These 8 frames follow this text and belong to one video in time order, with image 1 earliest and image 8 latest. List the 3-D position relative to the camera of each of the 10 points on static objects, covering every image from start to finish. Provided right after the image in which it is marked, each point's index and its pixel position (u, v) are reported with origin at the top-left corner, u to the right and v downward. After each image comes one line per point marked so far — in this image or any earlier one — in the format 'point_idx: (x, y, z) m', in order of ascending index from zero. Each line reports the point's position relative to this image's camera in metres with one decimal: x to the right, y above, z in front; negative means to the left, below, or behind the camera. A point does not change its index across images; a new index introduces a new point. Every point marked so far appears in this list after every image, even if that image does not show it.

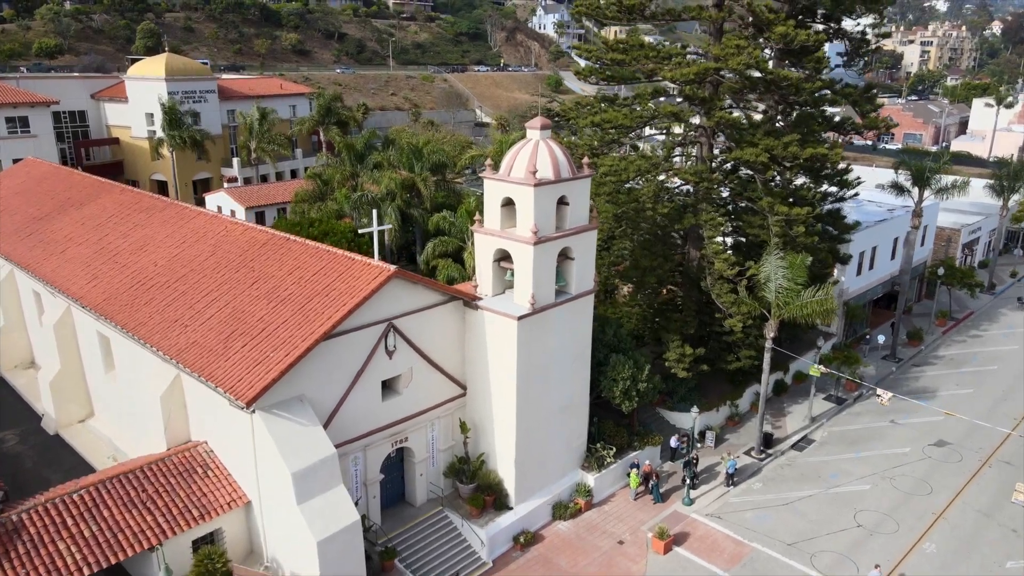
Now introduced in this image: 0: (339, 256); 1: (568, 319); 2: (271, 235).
0: (-3.8, +0.7, +16.6) m
1: (+1.3, -0.8, +17.8) m
2: (-5.8, +1.3, +18.3) m
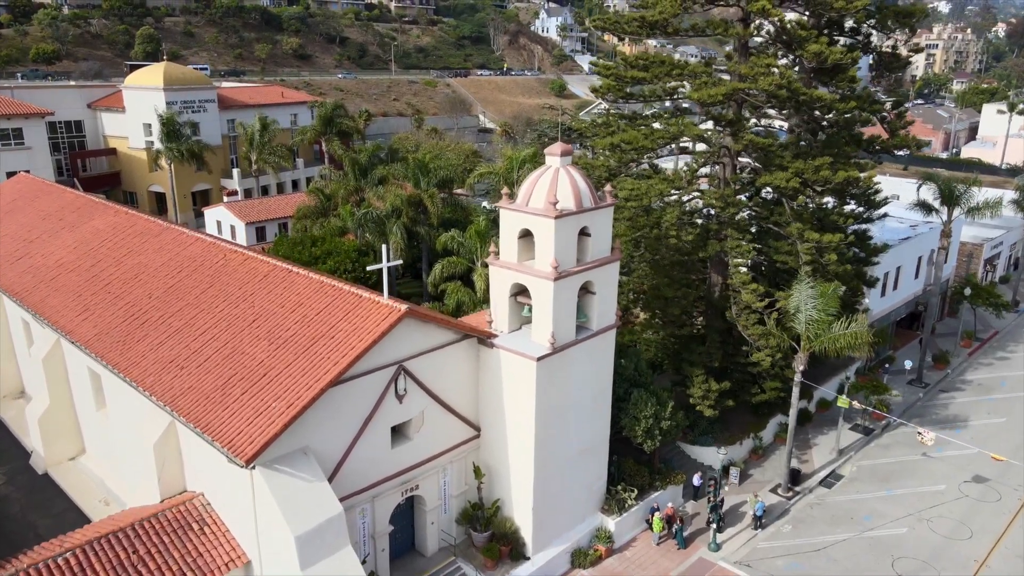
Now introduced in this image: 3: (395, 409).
0: (-3.4, -0.1, +15.5) m
1: (+1.7, -1.5, +16.7) m
2: (-5.5, +0.5, +17.2) m
3: (-2.3, -2.4, +15.1) m
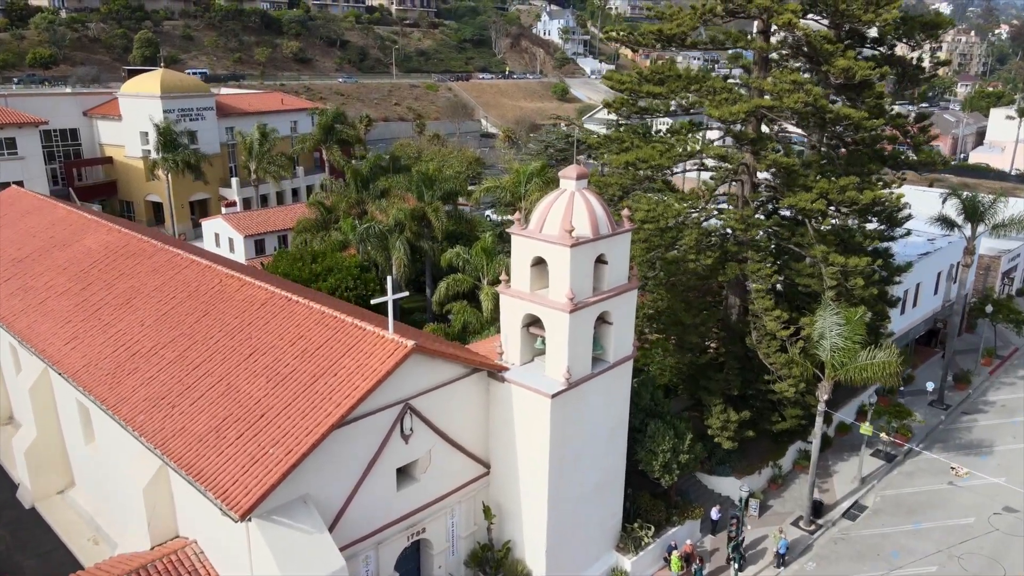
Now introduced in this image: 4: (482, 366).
0: (-3.2, -0.7, +14.5) m
1: (+1.9, -2.2, +15.8) m
2: (-5.2, -0.1, +16.3) m
3: (-2.1, -3.1, +14.2) m
4: (-0.6, -1.6, +15.1) m
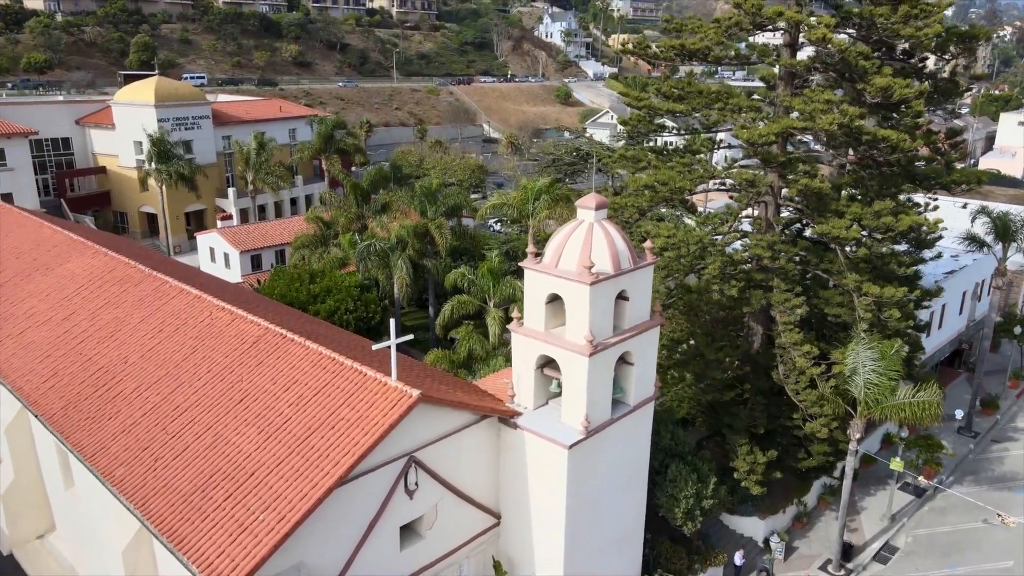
0: (-2.9, -1.4, +13.4) m
1: (+2.2, -2.9, +14.6) m
2: (-5.0, -0.9, +15.1) m
3: (-1.9, -3.8, +13.0) m
4: (-0.4, -2.3, +13.9) m
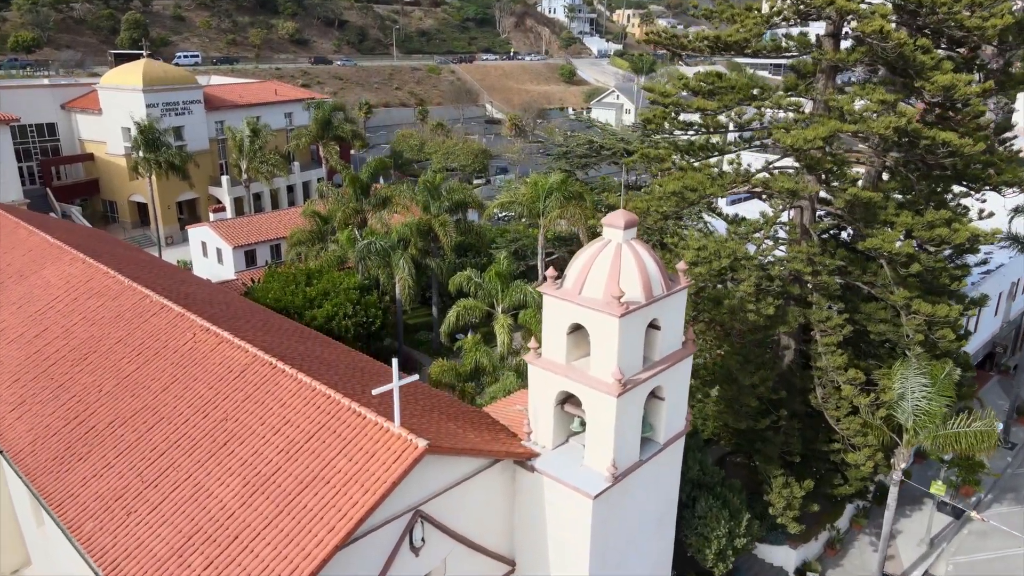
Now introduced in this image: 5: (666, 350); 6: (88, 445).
0: (-2.7, -1.9, +11.8) m
1: (+2.5, -3.3, +13.1) m
2: (-4.7, -1.3, +13.6) m
3: (-1.6, -4.3, +11.5) m
4: (-0.1, -2.7, +12.4) m
5: (+2.6, -1.0, +12.7) m
6: (-7.5, -2.8, +13.2) m
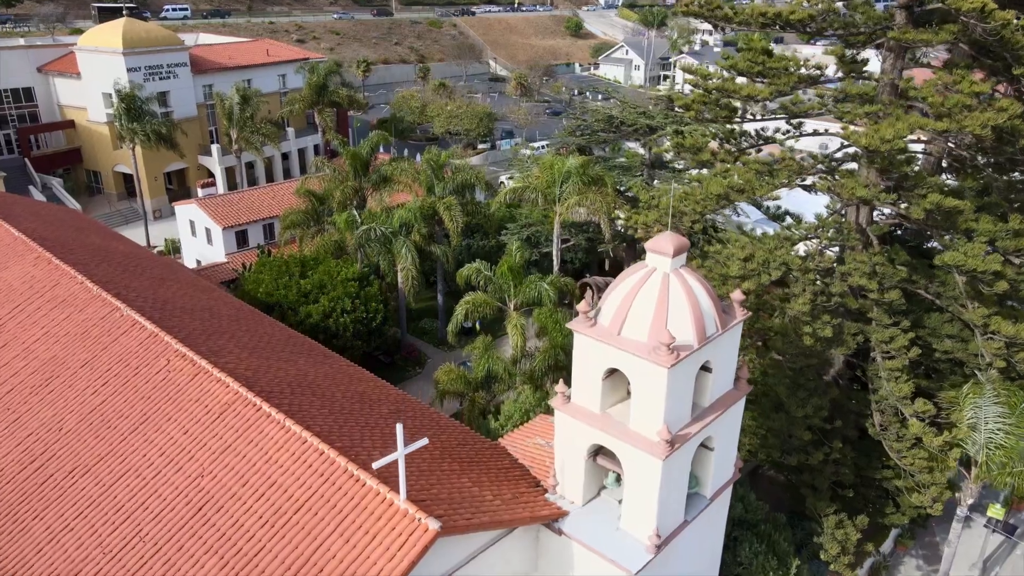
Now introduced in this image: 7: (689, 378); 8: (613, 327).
0: (-2.3, -2.4, +10.0) m
1: (+2.8, -3.8, +11.4) m
2: (-4.3, -1.7, +11.7) m
3: (-1.2, -4.8, +9.8) m
4: (+0.3, -3.2, +10.6) m
5: (+3.0, -1.5, +10.8) m
6: (-7.1, -3.2, +11.4) m
7: (+2.4, -1.2, +10.0) m
8: (+1.4, -0.5, +10.1) m
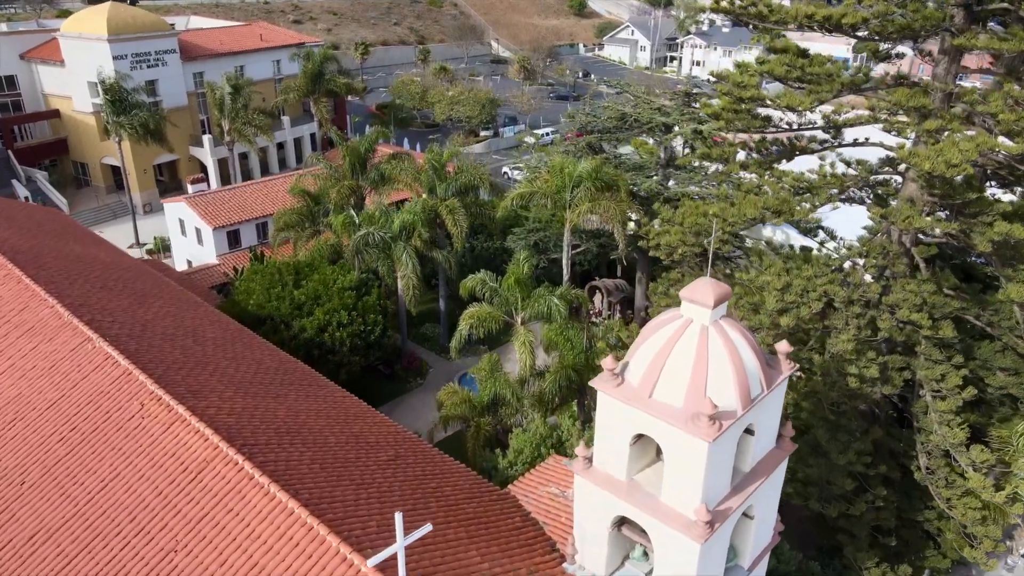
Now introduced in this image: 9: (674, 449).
0: (-2.1, -3.1, +8.7) m
1: (+3.0, -4.4, +10.2) m
2: (-4.1, -2.3, +10.4) m
3: (-1.0, -5.5, +8.7) m
4: (+0.5, -3.9, +9.3) m
5: (+3.2, -2.1, +9.5) m
6: (-6.9, -3.8, +10.1) m
7: (+2.6, -1.8, +8.7) m
8: (+1.5, -1.2, +8.8) m
9: (+1.8, -1.8, +8.5) m
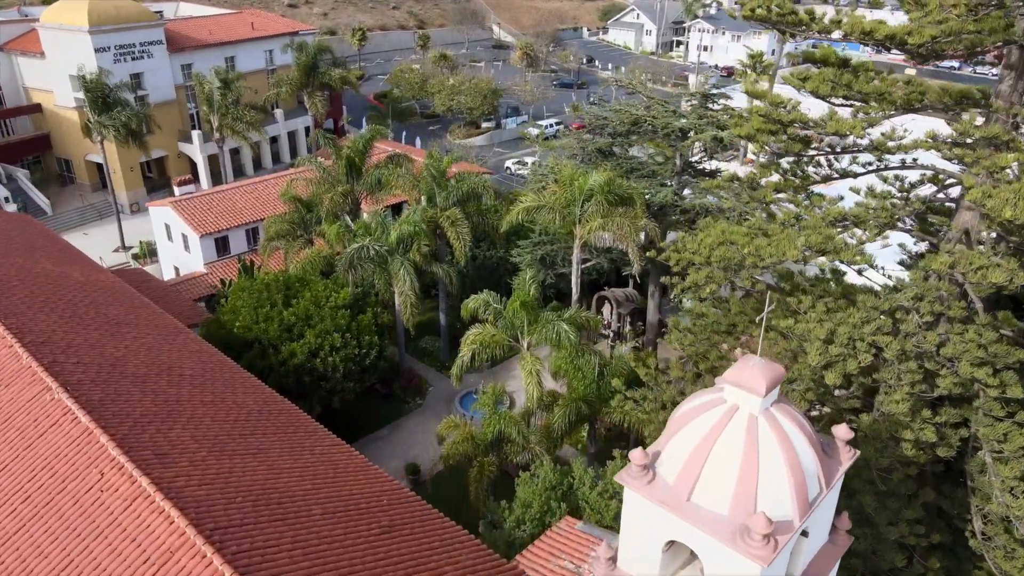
0: (-2.0, -3.9, +7.4) m
1: (+3.1, -5.2, +8.9) m
2: (-4.0, -3.1, +9.1) m
3: (-0.9, -6.3, +7.4) m
4: (+0.6, -4.7, +8.0) m
5: (+3.3, -2.9, +8.1) m
6: (-6.8, -4.6, +8.8) m
7: (+2.7, -2.6, +7.3) m
8: (+1.7, -2.0, +7.4) m
9: (+2.0, -2.6, +7.2) m
